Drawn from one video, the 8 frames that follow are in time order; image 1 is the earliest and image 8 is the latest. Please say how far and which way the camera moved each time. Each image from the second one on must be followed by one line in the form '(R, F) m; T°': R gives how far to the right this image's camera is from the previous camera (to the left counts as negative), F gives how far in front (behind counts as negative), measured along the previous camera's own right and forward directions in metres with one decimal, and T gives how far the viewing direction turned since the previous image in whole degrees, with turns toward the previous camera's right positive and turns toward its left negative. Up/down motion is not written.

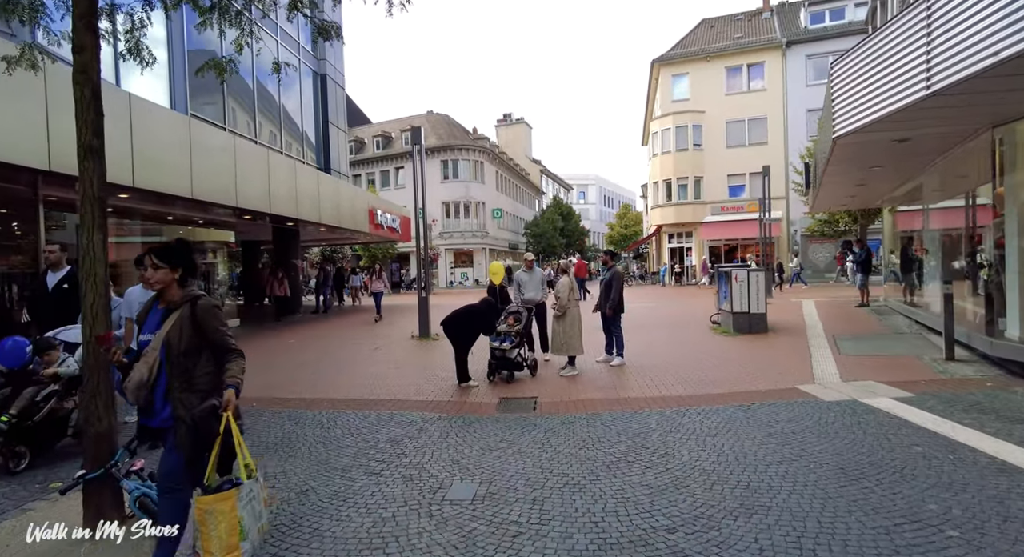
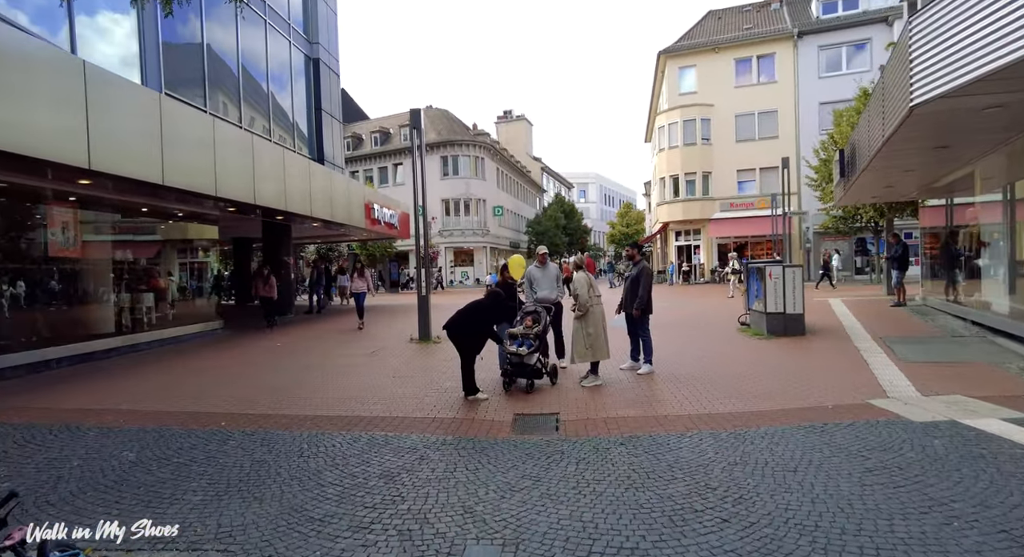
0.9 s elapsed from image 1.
(-0.2, +1.0) m; 0°
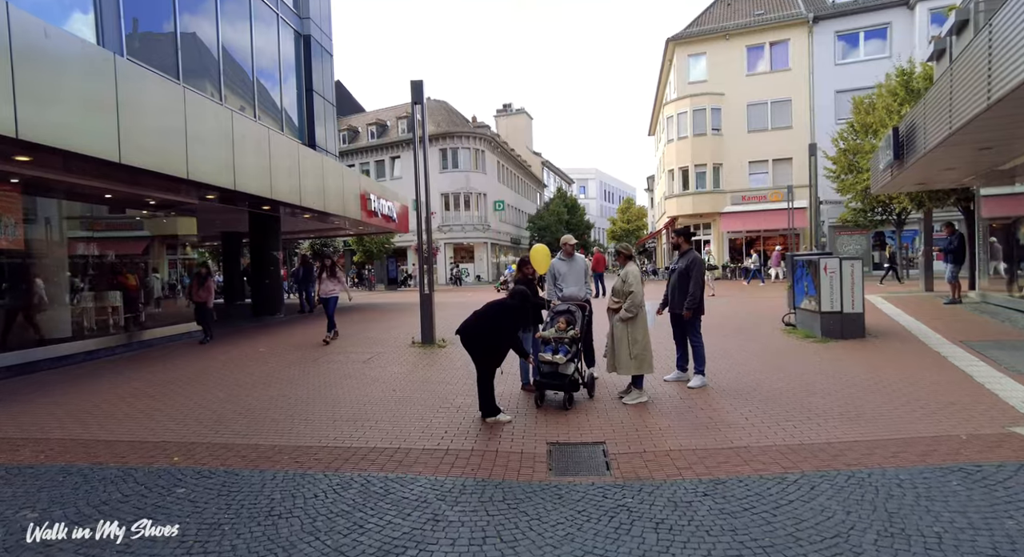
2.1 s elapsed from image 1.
(-0.3, +1.2) m; 0°
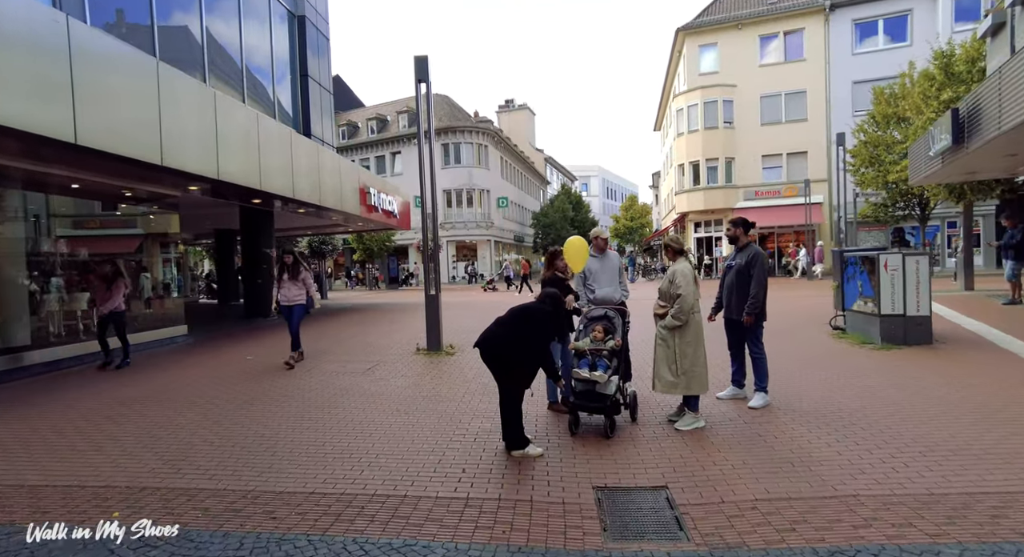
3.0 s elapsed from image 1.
(-0.3, +1.0) m; 0°
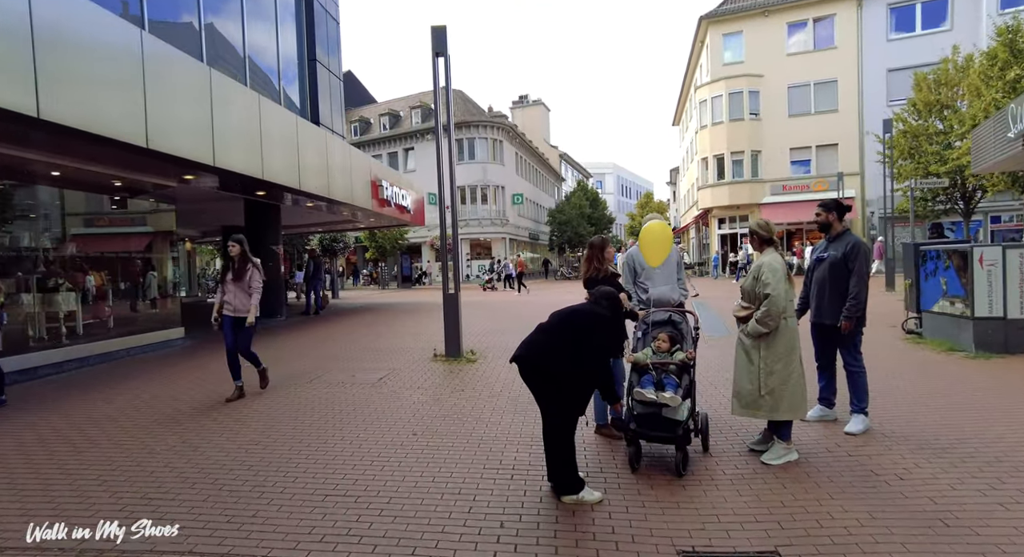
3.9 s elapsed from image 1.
(-0.2, +0.9) m; -1°
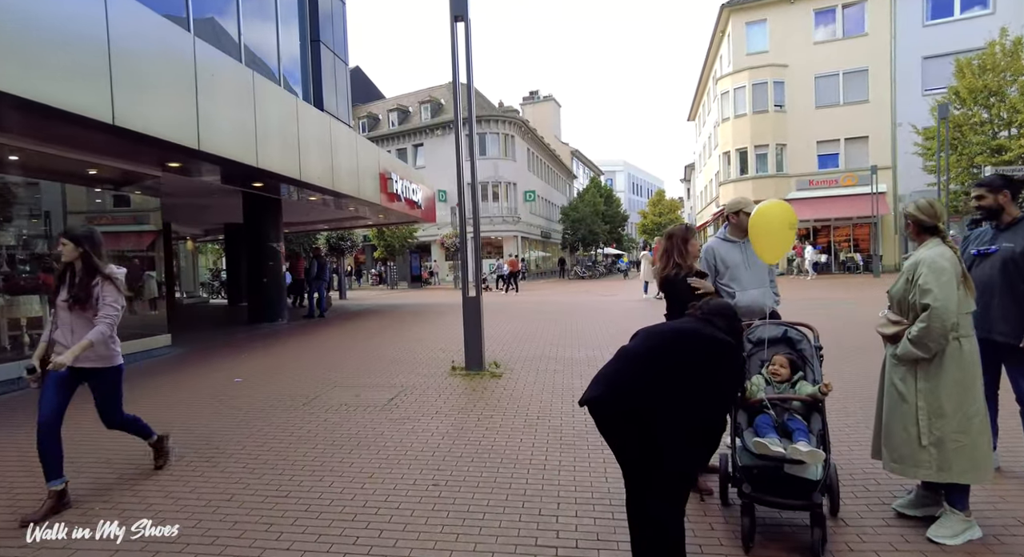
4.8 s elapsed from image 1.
(-0.3, +1.1) m; -1°
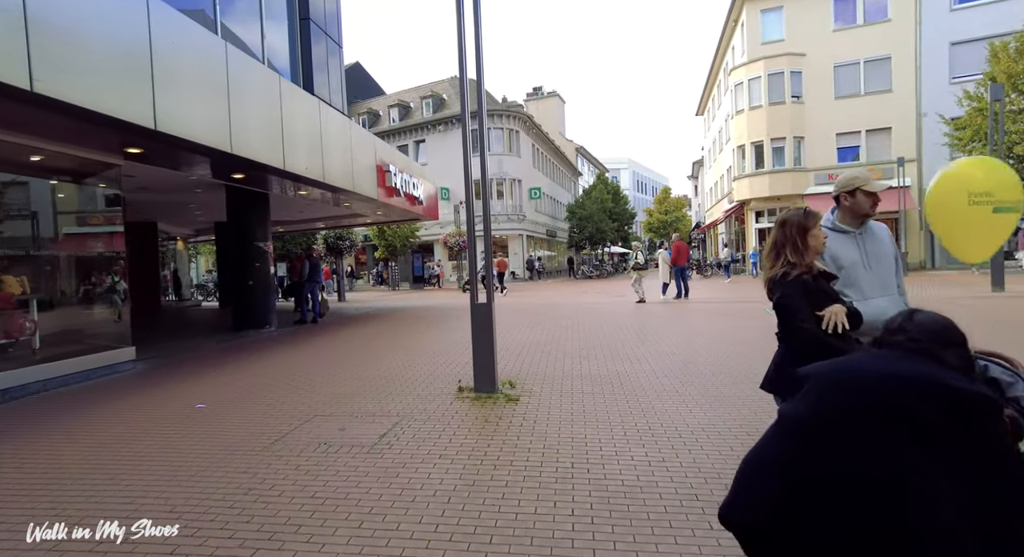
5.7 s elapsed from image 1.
(-0.2, +1.1) m; 0°
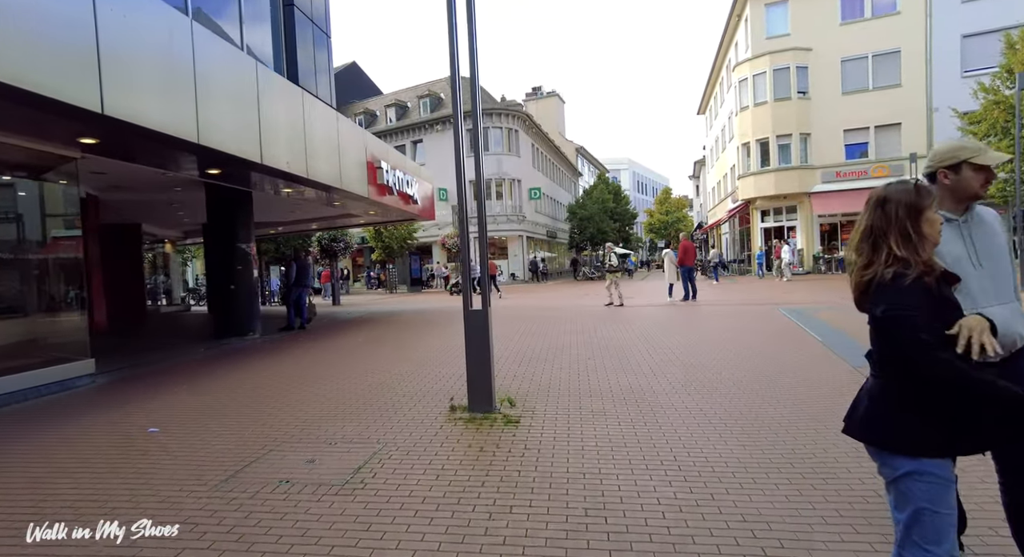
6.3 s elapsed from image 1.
(0.0, +0.7) m; 0°
